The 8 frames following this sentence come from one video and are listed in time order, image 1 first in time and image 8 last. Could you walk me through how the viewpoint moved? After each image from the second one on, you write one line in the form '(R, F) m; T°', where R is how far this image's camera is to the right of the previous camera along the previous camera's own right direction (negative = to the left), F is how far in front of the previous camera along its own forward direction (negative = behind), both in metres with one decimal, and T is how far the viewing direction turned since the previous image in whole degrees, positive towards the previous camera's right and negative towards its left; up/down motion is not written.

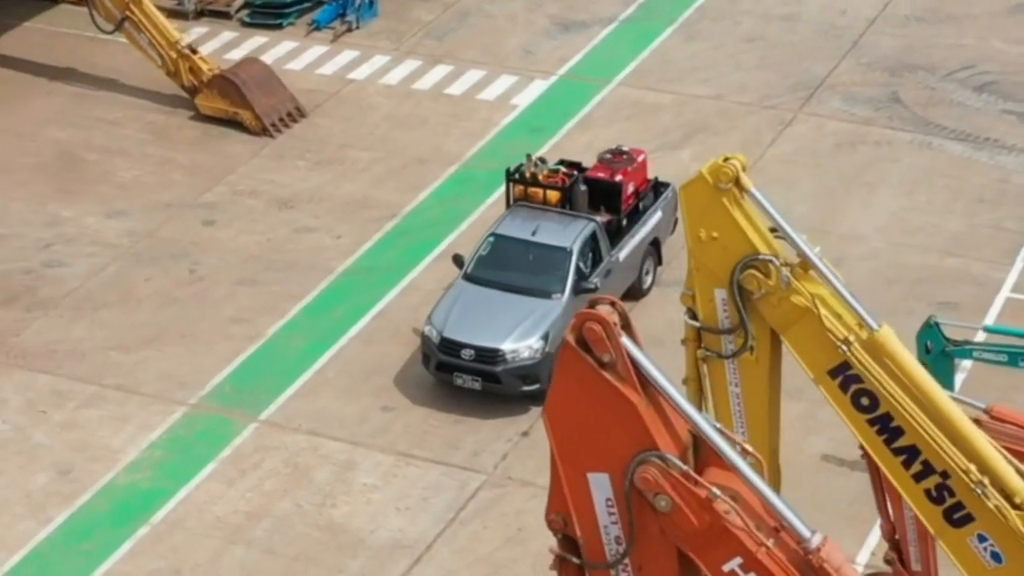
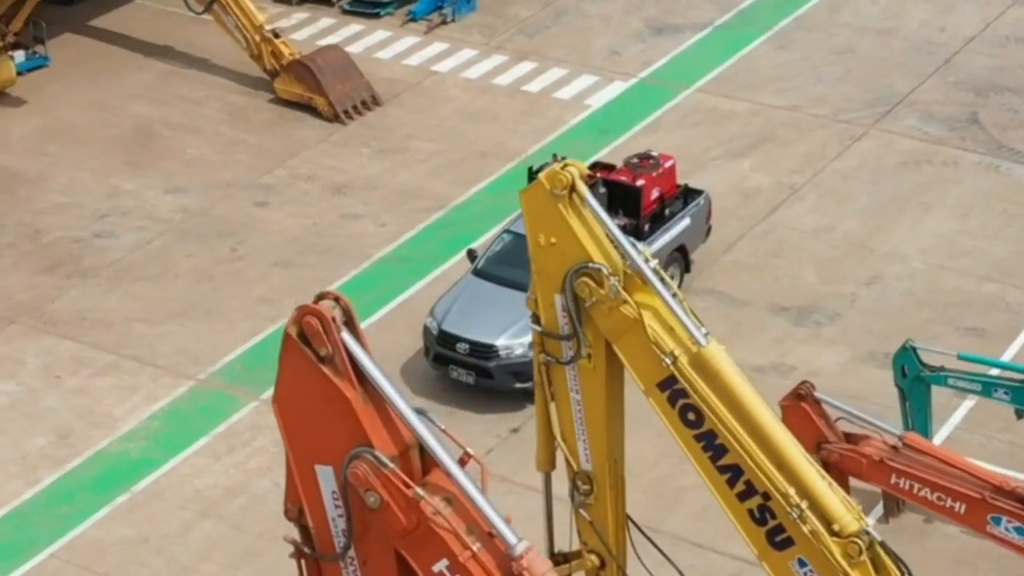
(+2.1, 0.0) m; -7°
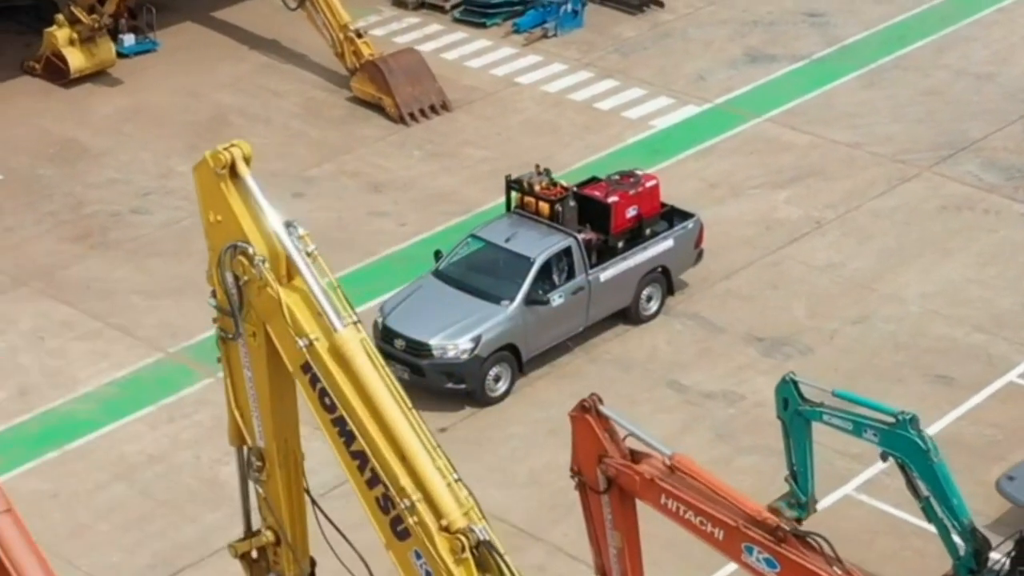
(+3.7, +0.1) m; -10°
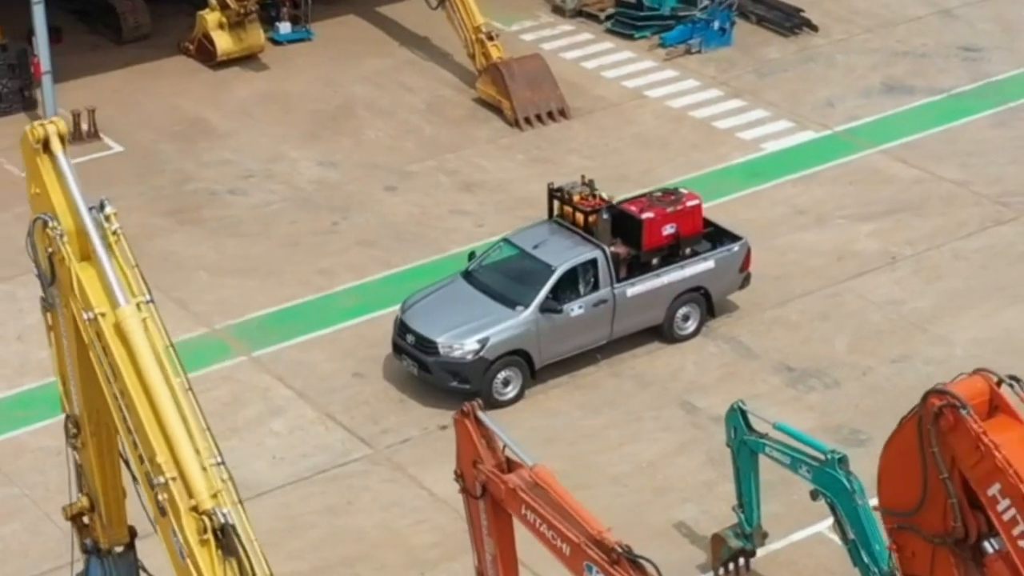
(+3.1, +0.1) m; -10°
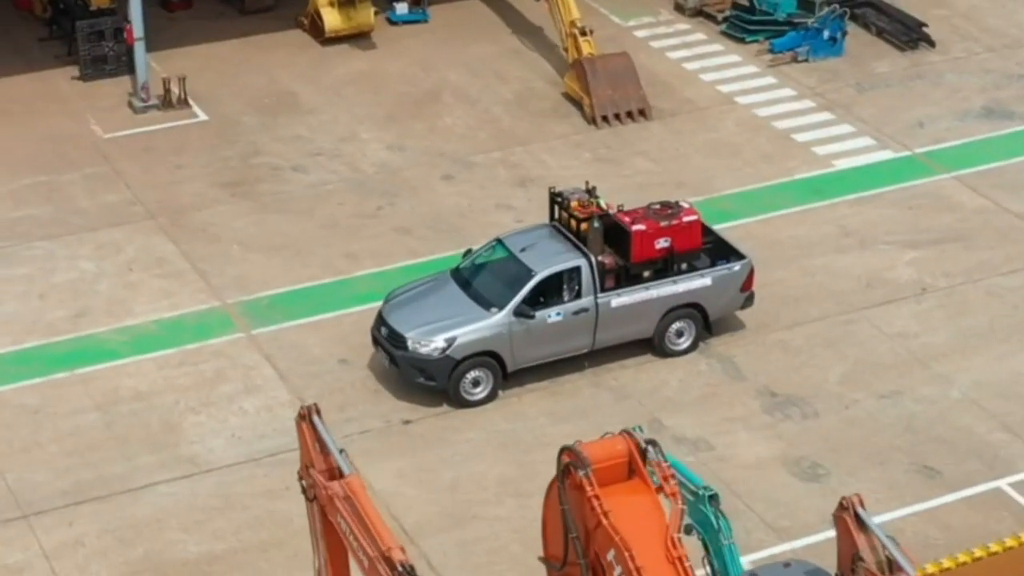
(+3.2, +0.2) m; -9°
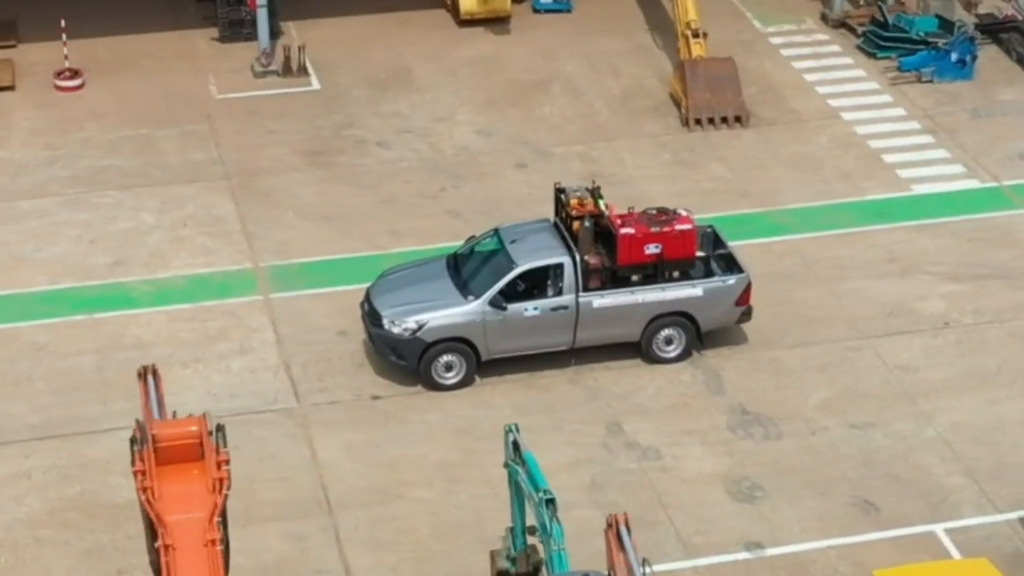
(+3.9, +0.1) m; -11°
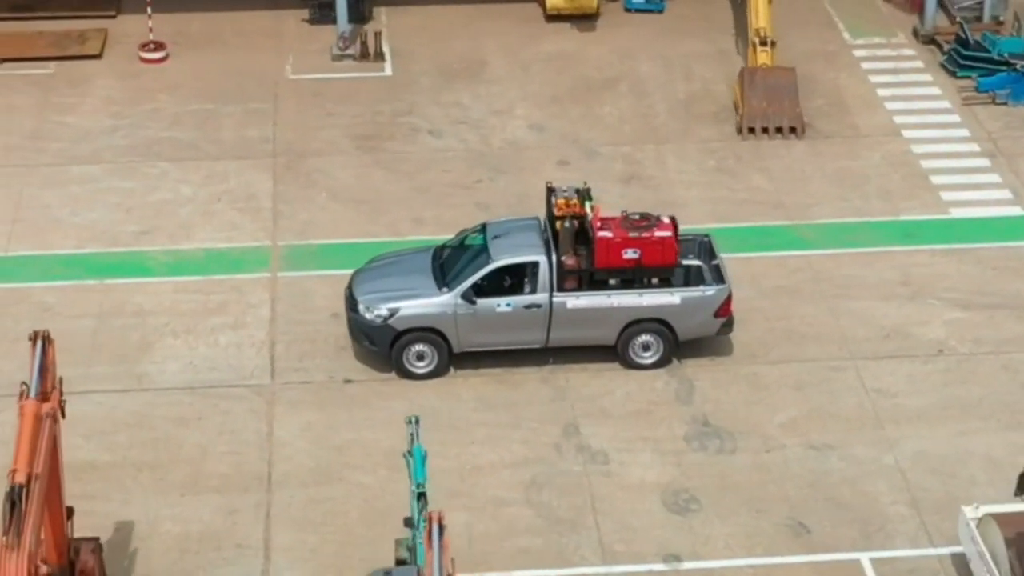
(+2.9, +0.1) m; -8°
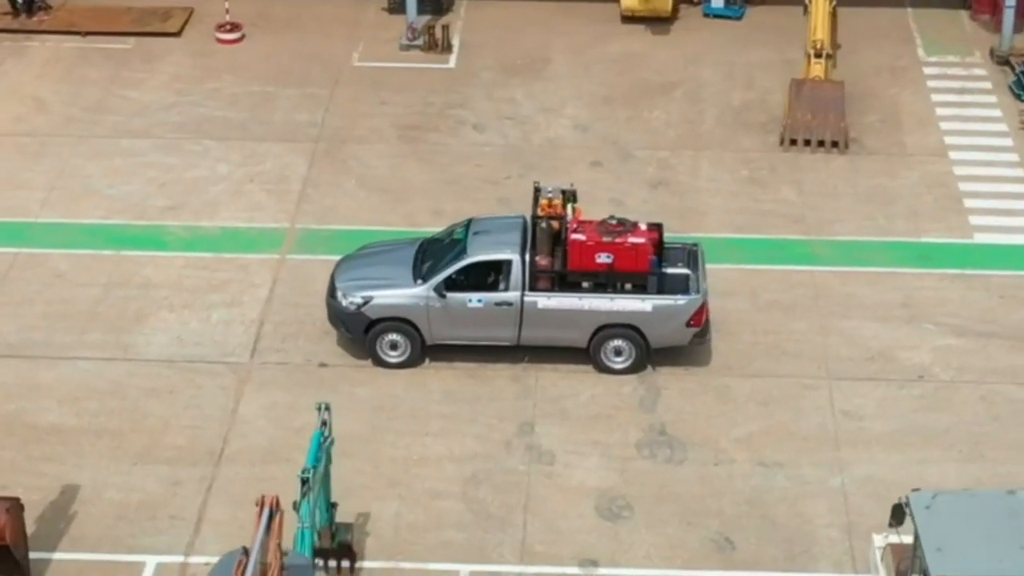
(+2.7, 0.0) m; -7°
